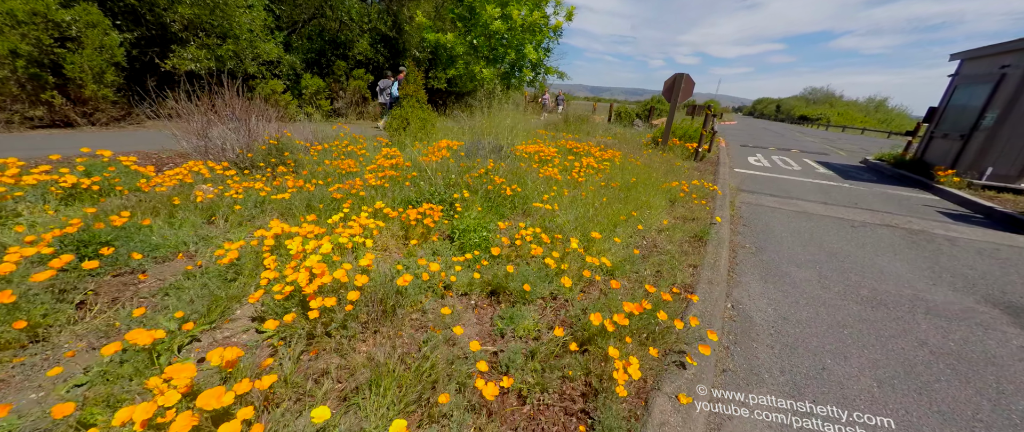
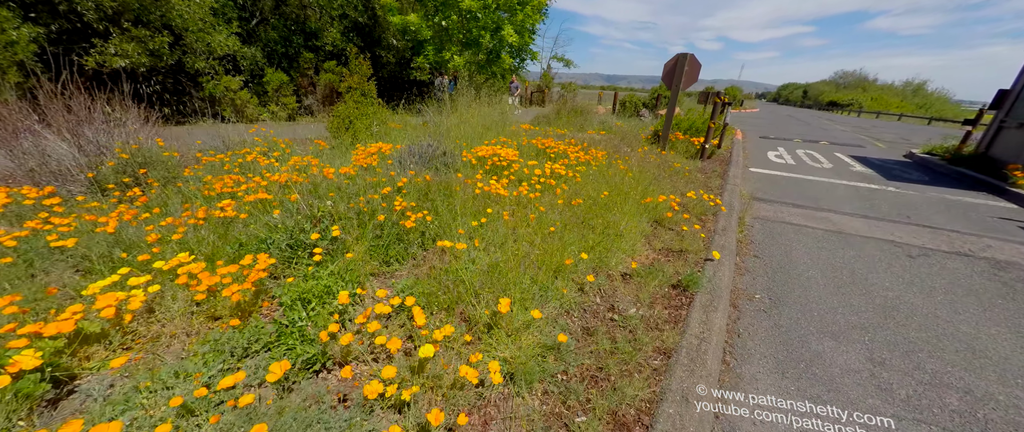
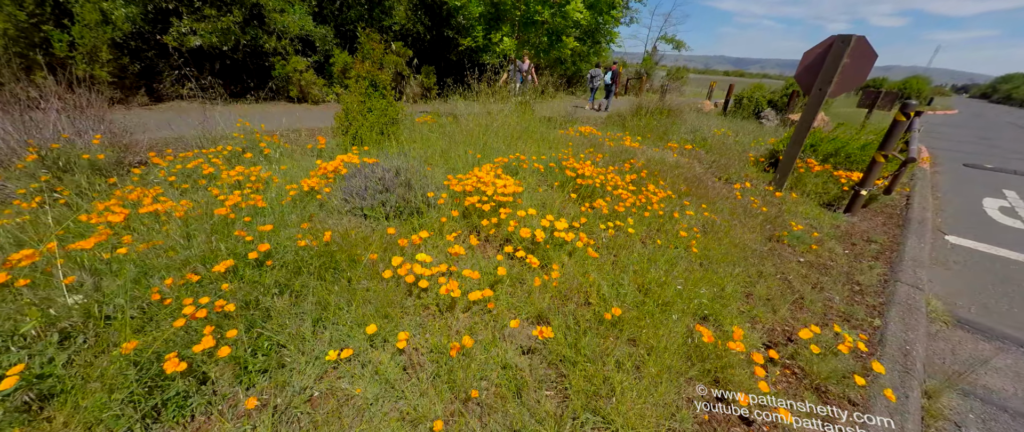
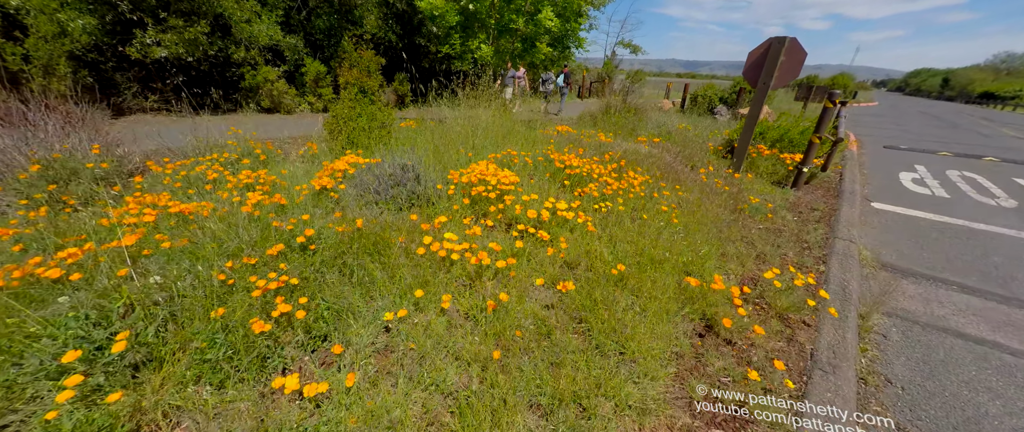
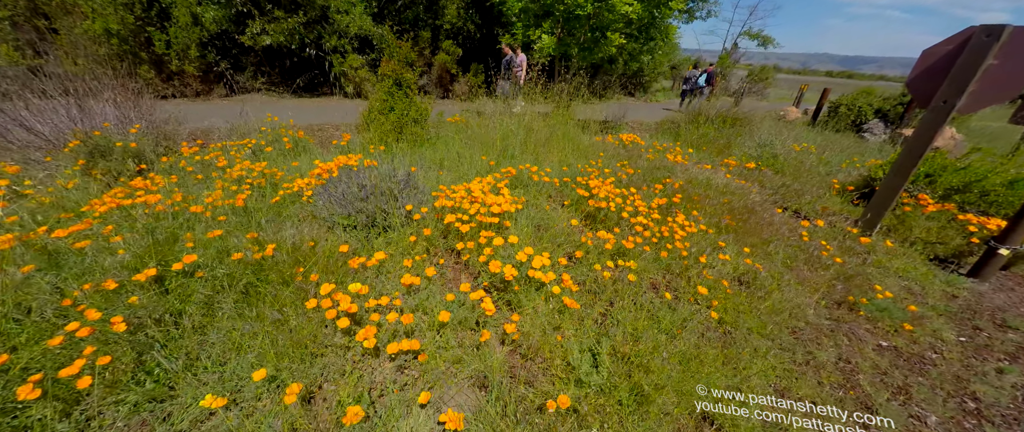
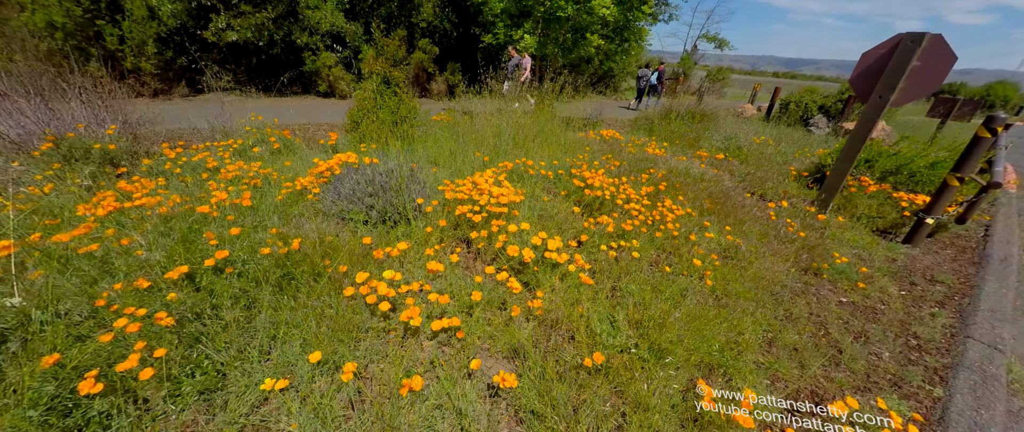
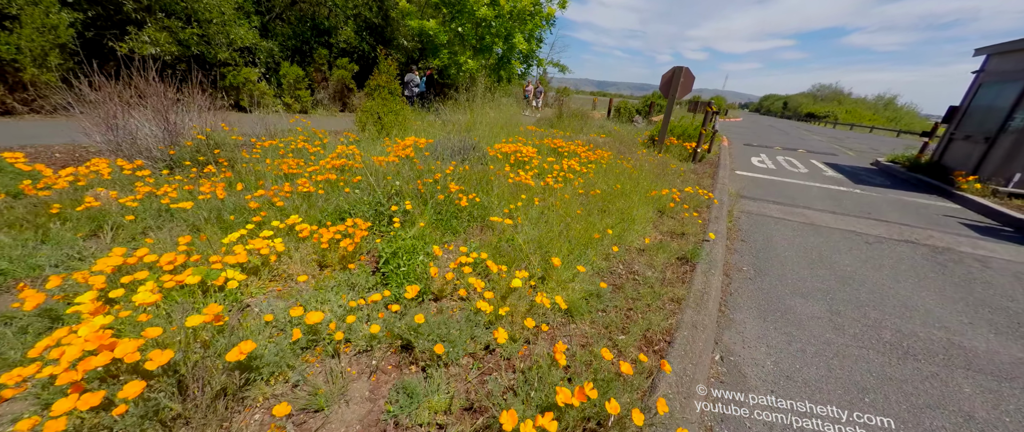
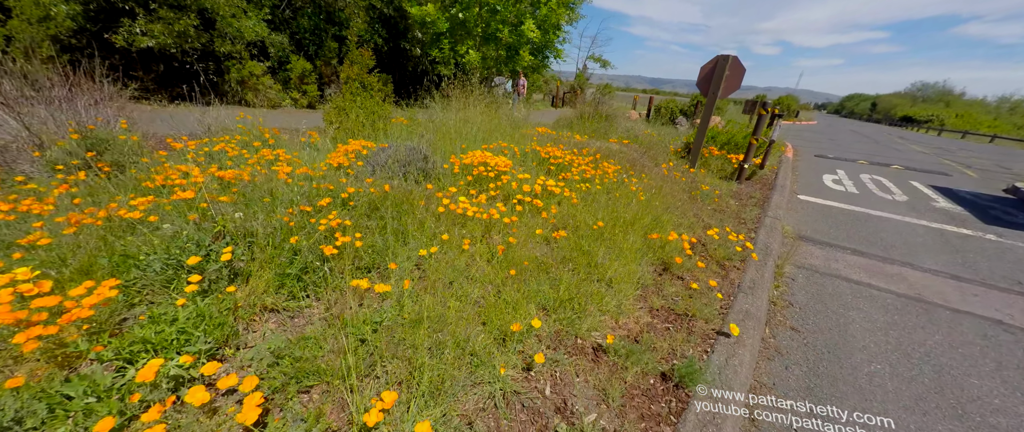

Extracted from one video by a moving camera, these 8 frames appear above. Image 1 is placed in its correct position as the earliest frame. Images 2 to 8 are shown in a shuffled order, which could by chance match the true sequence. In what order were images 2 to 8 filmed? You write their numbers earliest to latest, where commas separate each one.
7, 2, 8, 4, 3, 6, 5
